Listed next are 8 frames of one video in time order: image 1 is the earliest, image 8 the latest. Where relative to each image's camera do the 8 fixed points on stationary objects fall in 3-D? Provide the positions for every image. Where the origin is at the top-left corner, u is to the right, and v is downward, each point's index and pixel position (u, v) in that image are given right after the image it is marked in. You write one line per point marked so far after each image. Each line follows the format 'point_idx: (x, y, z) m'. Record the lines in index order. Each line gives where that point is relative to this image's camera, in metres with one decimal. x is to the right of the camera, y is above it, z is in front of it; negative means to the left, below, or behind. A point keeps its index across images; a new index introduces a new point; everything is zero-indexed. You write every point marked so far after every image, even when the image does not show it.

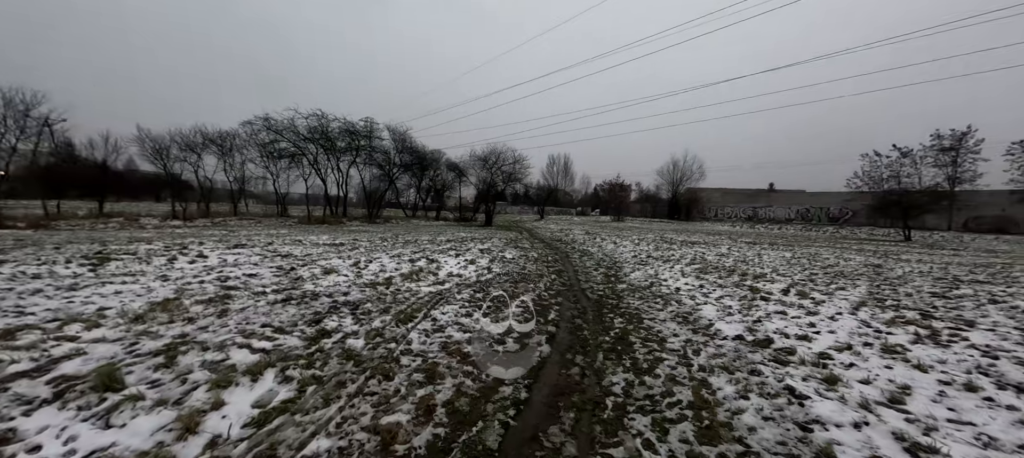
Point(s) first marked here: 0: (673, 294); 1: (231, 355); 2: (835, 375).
0: (+3.5, -1.4, +7.7) m
1: (-2.9, -1.3, +3.6) m
2: (+3.3, -1.5, +3.5) m
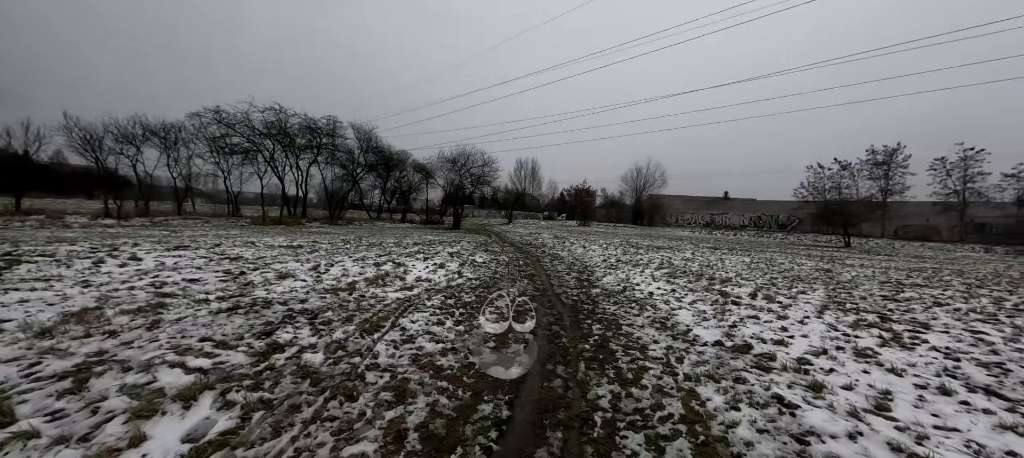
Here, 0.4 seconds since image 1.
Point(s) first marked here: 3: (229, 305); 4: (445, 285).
0: (+3.0, -1.5, +7.7) m
1: (-3.1, -1.3, +3.1) m
2: (+3.1, -1.5, +3.5) m
3: (-4.2, -1.2, +5.3) m
4: (-1.5, -1.2, +7.9) m
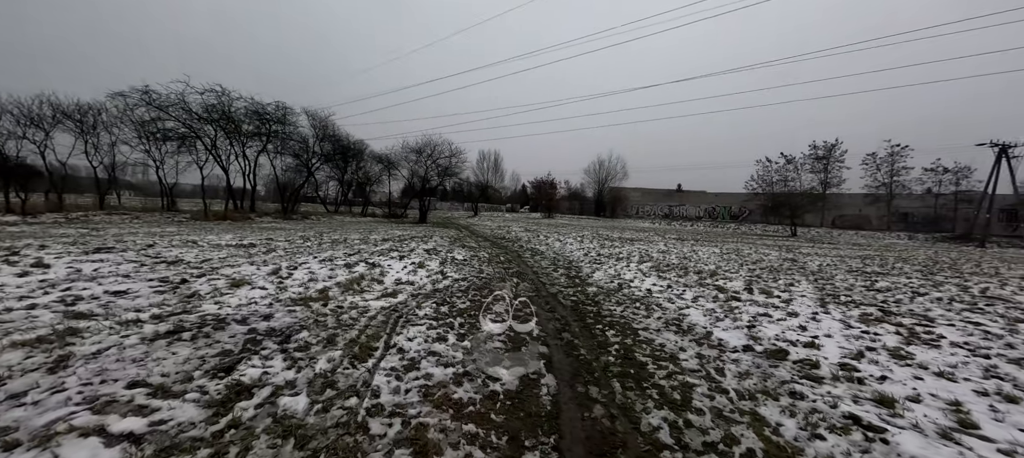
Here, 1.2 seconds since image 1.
0: (+2.9, -1.4, +7.3) m
1: (-2.7, -1.4, +2.1) m
2: (+3.4, -1.5, +3.2) m
3: (-4.1, -1.2, +4.2) m
4: (-1.7, -1.2, +7.1) m
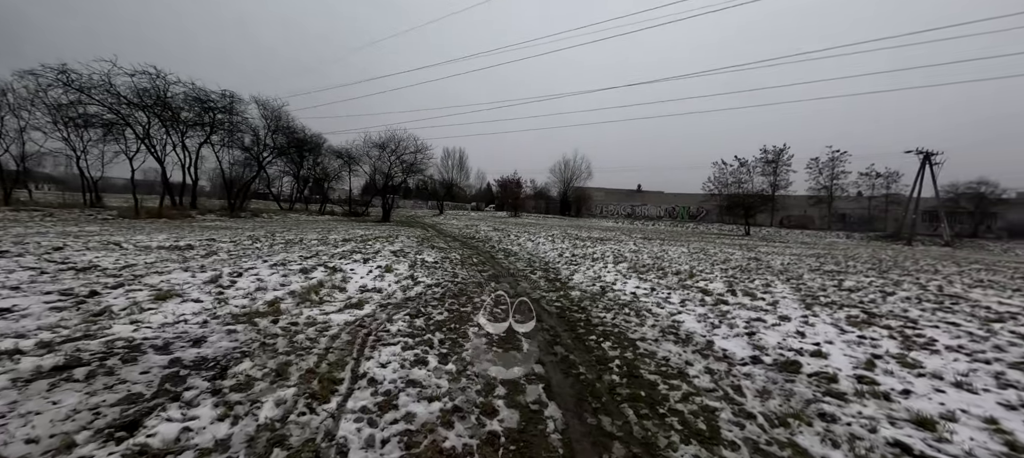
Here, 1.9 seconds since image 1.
0: (+2.5, -1.5, +7.0) m
1: (-2.6, -1.4, +1.3) m
2: (+3.4, -1.5, +2.9) m
3: (-4.1, -1.2, +3.2) m
4: (-2.0, -1.2, +6.3) m
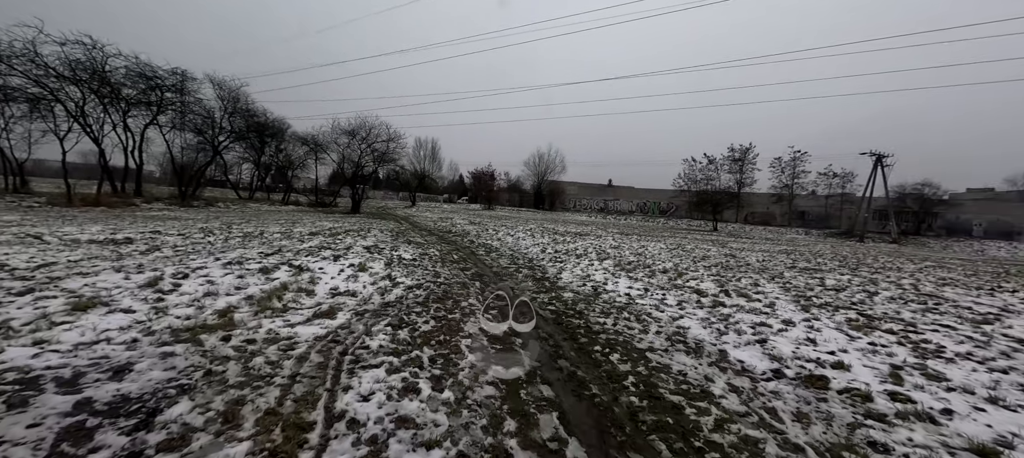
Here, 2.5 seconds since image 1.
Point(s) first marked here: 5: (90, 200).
0: (+2.3, -1.4, +6.6) m
1: (-2.3, -1.4, +0.5) m
2: (+3.5, -1.6, +2.7) m
3: (-4.0, -1.2, +2.3) m
4: (-2.1, -1.1, +5.6) m
5: (-20.5, +1.4, +17.0) m
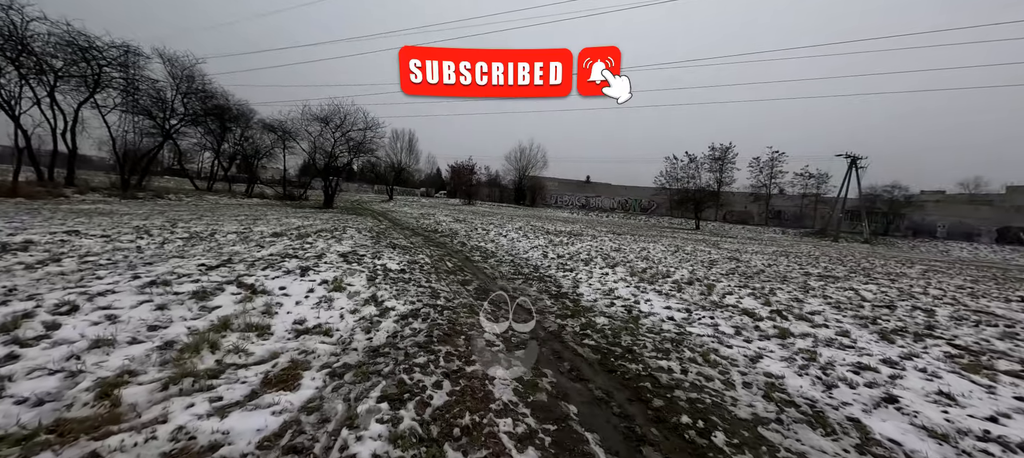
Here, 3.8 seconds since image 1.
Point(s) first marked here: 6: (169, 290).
0: (+2.6, -1.6, +5.3) m
1: (-1.6, -1.7, -1.0) m
2: (+4.1, -1.9, +1.5) m
3: (-3.4, -1.4, +0.6) m
4: (-1.7, -1.3, +4.0) m
5: (-20.8, +1.6, +14.2) m
6: (-4.5, -0.8, +4.7) m
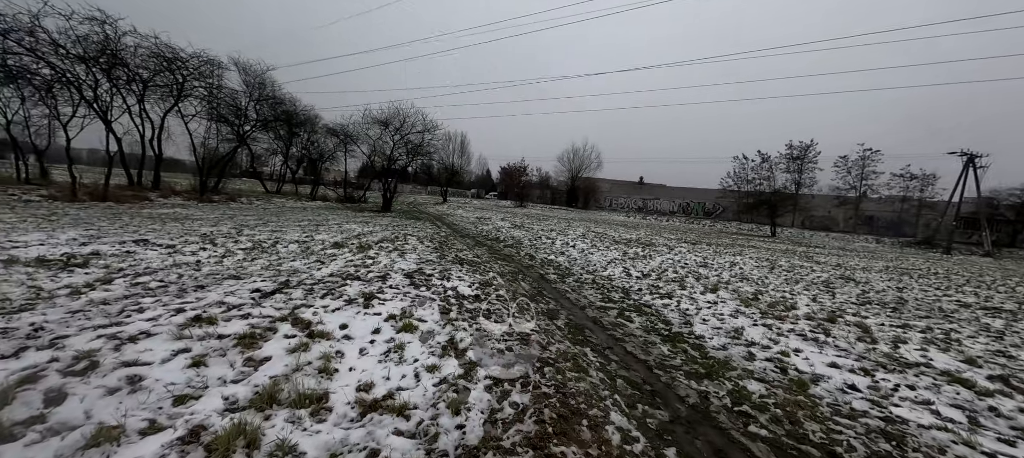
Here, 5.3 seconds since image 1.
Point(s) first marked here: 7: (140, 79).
0: (+4.0, -2.0, +3.6) m
1: (-1.0, -1.9, -2.2) m
2: (+5.0, -2.3, -0.4) m
3: (-2.6, -1.6, -0.3) m
4: (-0.5, -1.6, +2.8) m
5: (-18.1, +1.6, +15.3) m
6: (-3.2, -1.1, +3.8) m
7: (-20.0, +8.0, +18.8) m
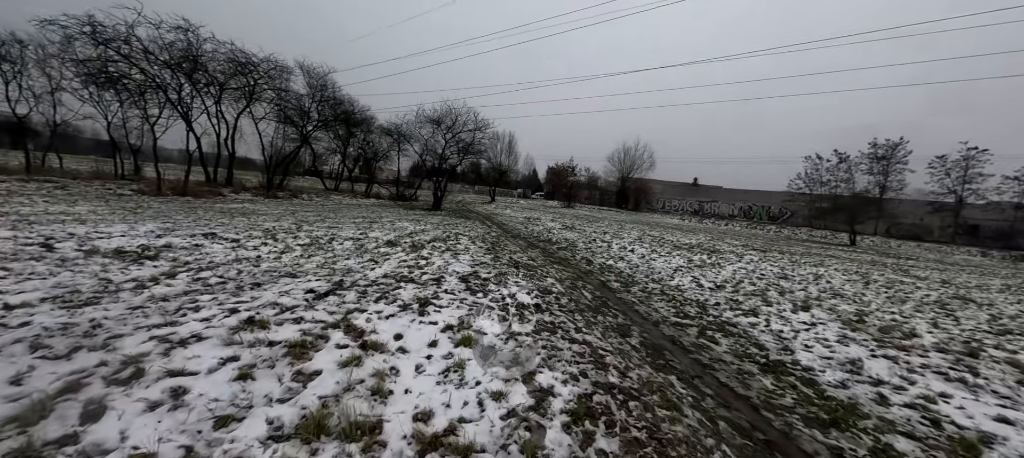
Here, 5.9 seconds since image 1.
0: (+4.6, -2.1, +2.5) m
1: (-1.0, -2.0, -2.7) m
2: (+5.1, -2.4, -1.6) m
3: (-2.3, -1.6, -0.6) m
4: (+0.1, -1.6, +2.3) m
5: (-15.8, +1.9, +16.7) m
6: (-2.5, -1.1, +3.6) m
7: (-17.1, +8.4, +20.4) m
